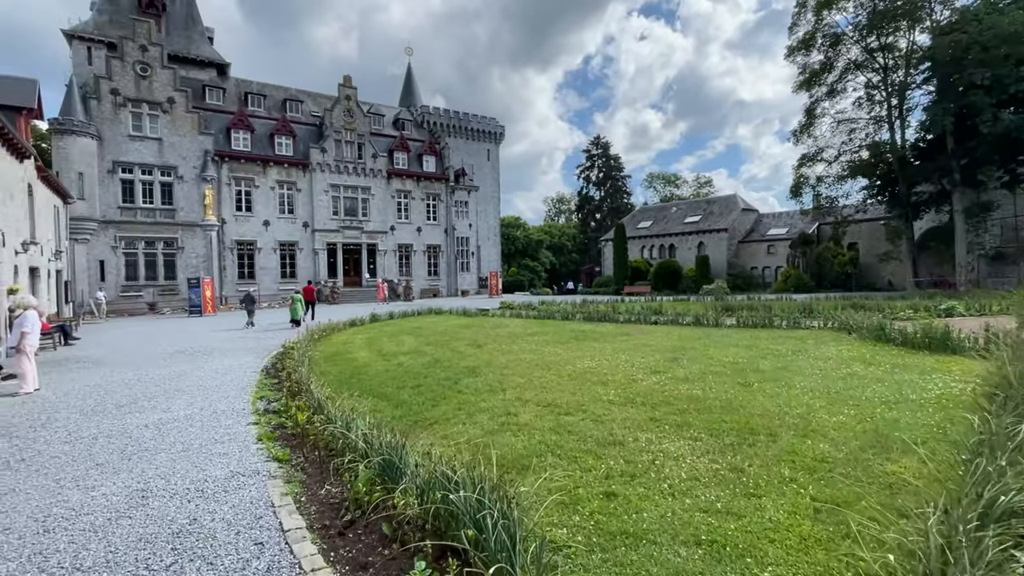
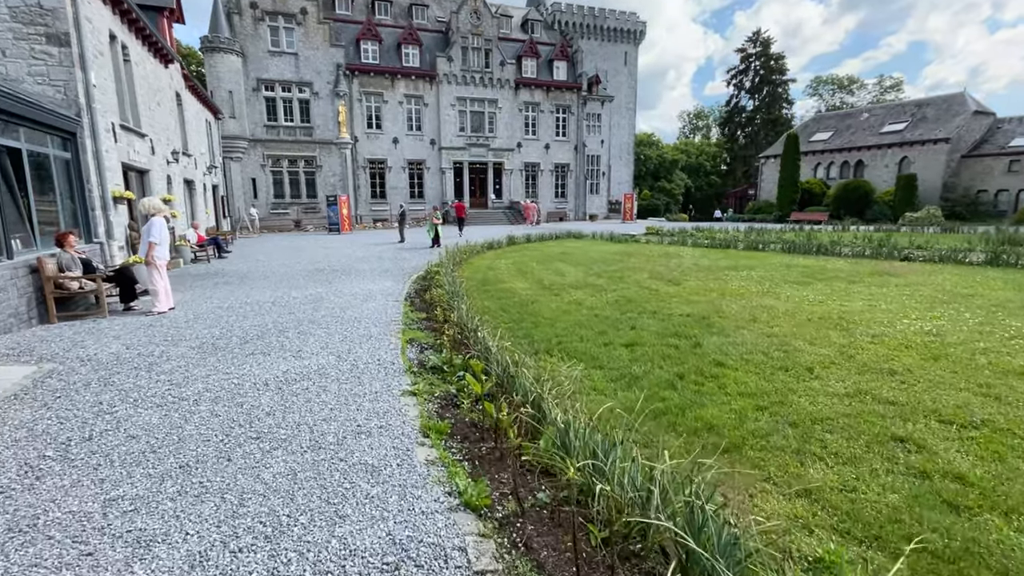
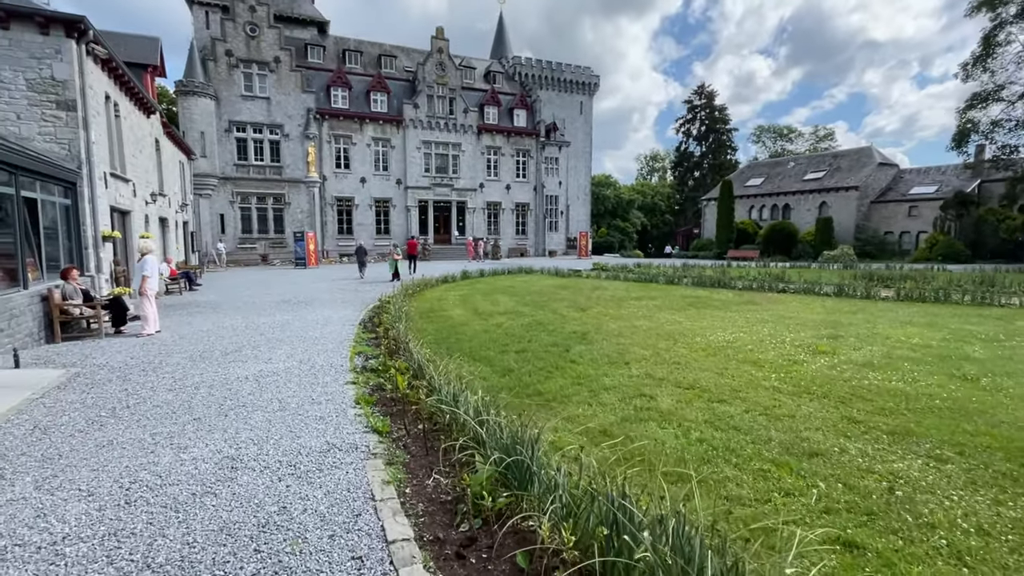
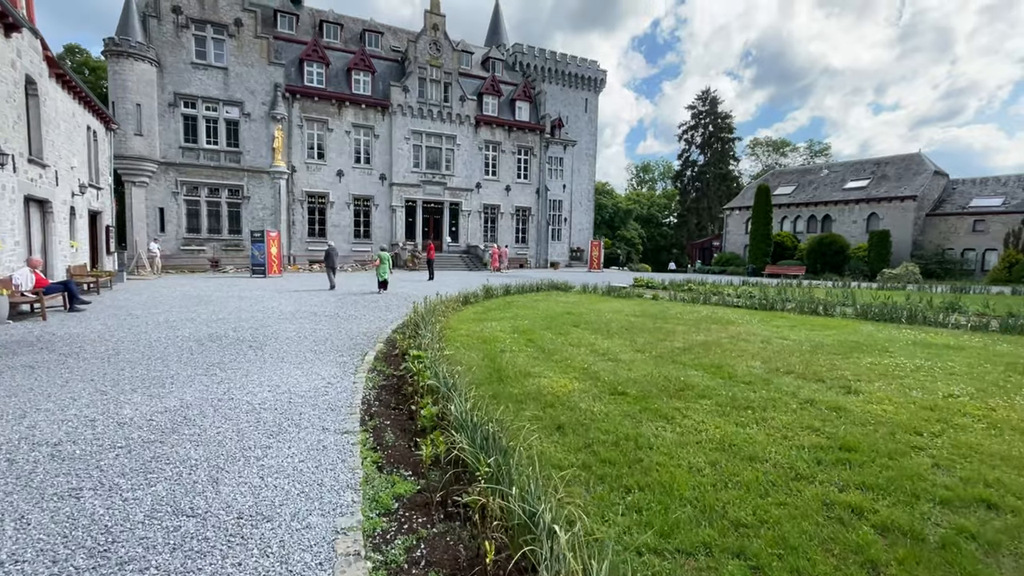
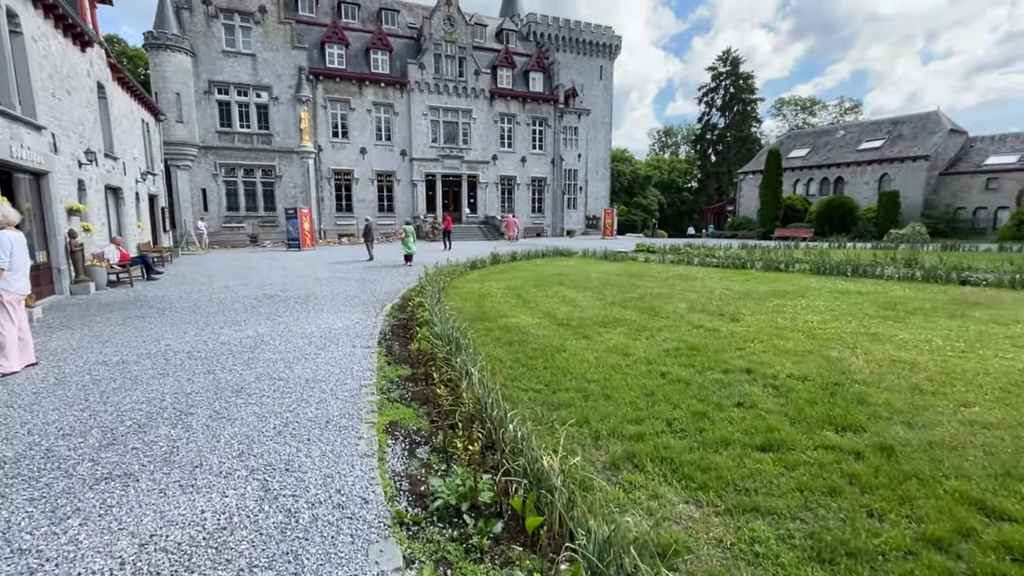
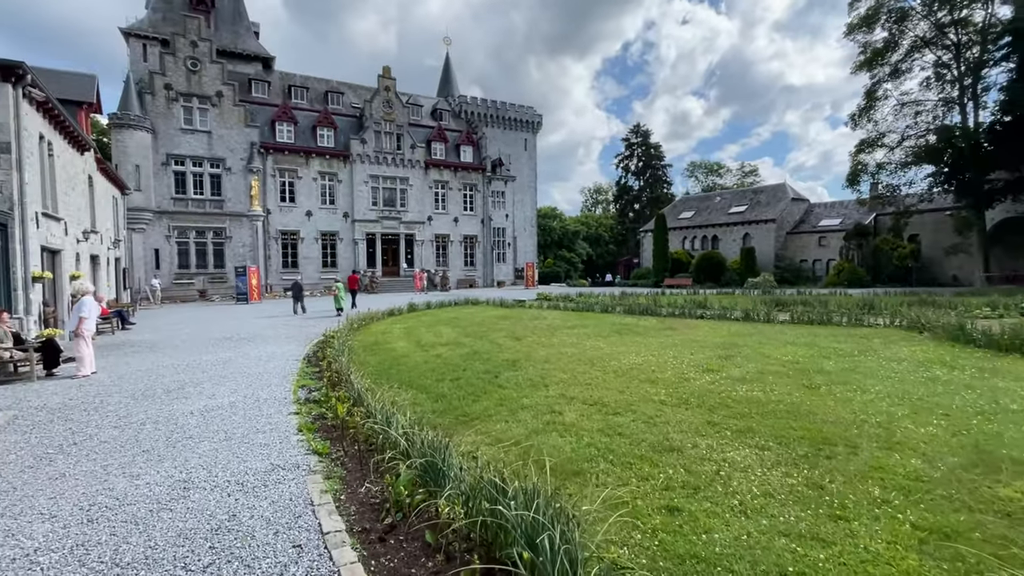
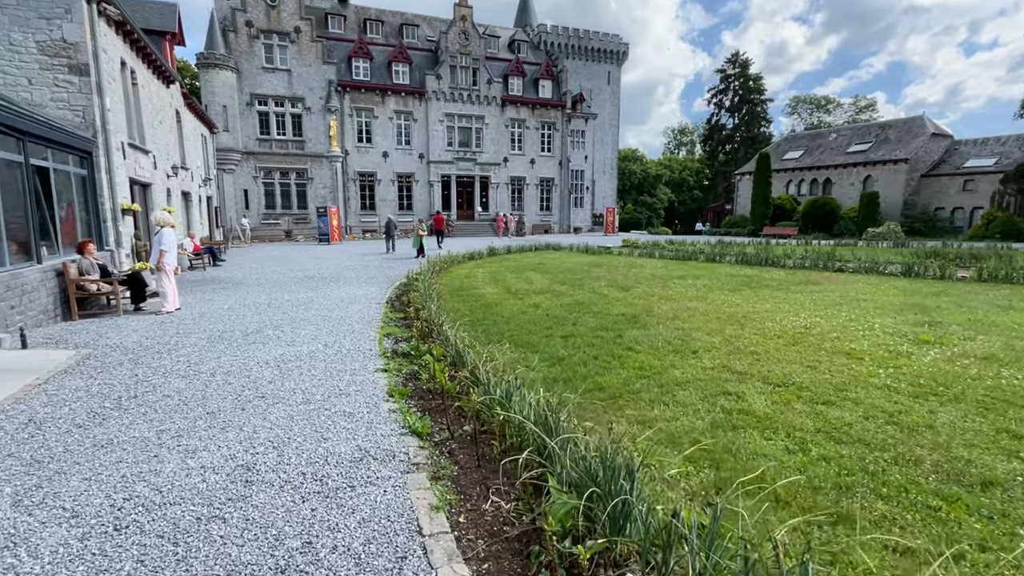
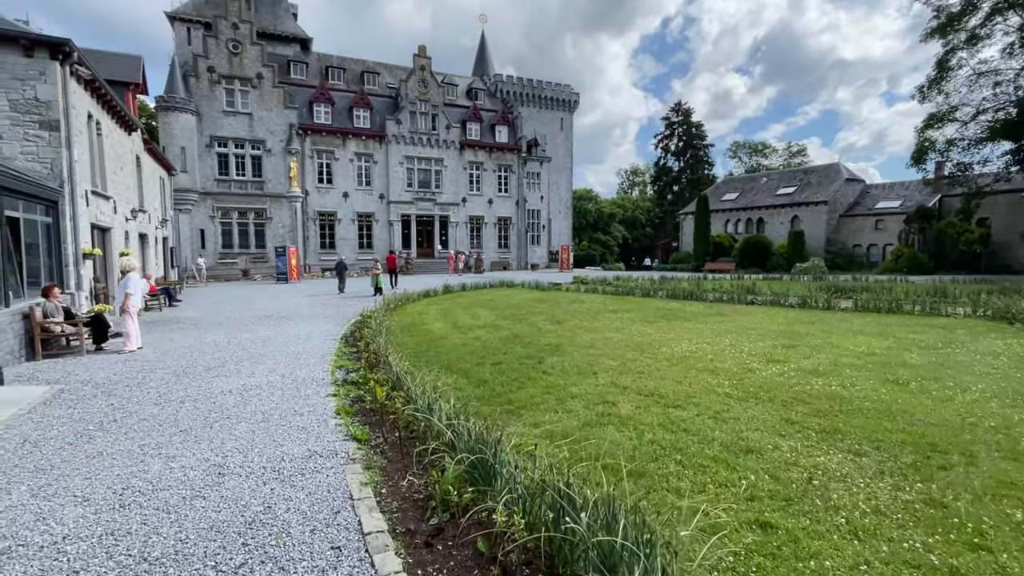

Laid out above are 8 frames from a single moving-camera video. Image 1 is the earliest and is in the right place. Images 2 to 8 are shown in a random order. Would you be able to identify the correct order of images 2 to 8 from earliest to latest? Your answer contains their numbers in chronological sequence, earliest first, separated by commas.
6, 8, 3, 7, 2, 5, 4
